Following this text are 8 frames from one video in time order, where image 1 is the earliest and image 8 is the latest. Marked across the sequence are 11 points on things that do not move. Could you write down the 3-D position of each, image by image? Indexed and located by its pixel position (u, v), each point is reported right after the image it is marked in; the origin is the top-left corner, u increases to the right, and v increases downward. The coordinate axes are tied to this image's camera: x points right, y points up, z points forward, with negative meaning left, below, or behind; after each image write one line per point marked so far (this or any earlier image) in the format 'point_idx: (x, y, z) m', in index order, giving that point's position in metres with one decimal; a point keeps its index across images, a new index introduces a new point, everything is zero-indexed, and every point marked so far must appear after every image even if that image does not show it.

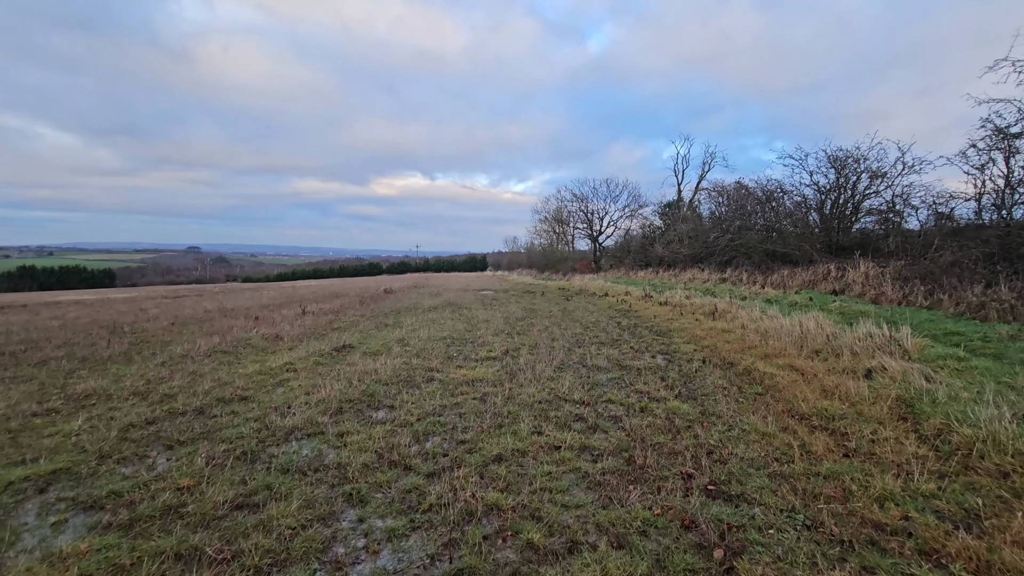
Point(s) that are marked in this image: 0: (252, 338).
0: (-5.0, -1.0, +9.8) m
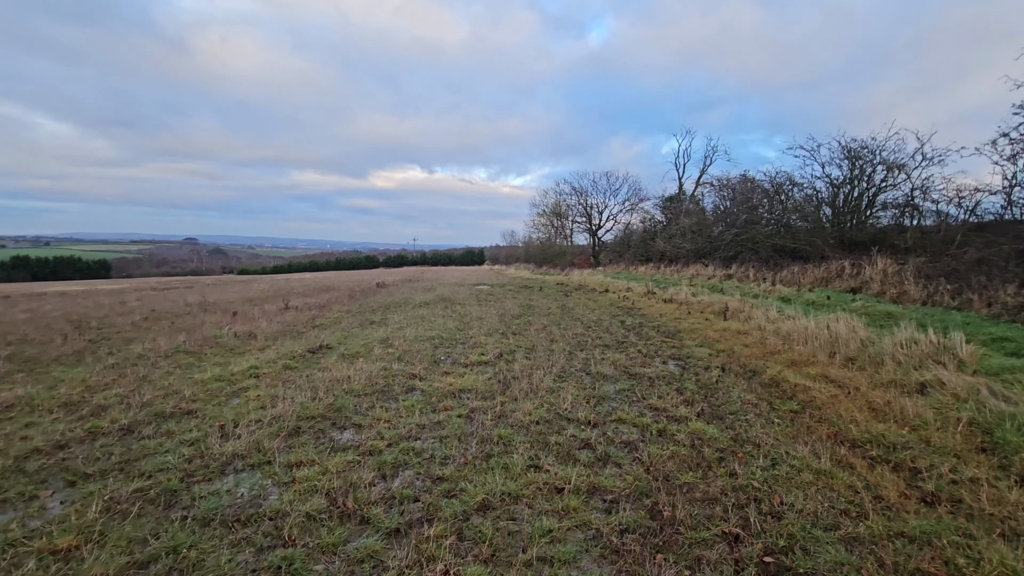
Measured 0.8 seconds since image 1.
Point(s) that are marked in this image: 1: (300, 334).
0: (-5.1, -0.9, +9.0) m
1: (-3.8, -0.8, +9.2) m
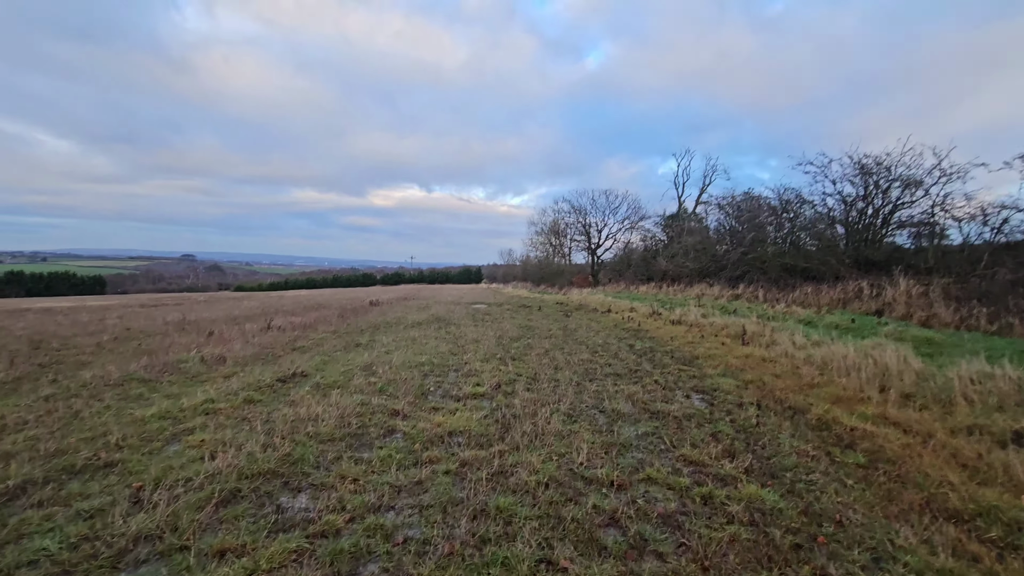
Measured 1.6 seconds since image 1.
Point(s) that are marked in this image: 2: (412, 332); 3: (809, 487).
0: (-5.1, -1.2, +8.0) m
1: (-3.8, -1.2, +8.3) m
2: (-2.3, -1.0, +11.7) m
3: (+1.9, -1.3, +3.3) m
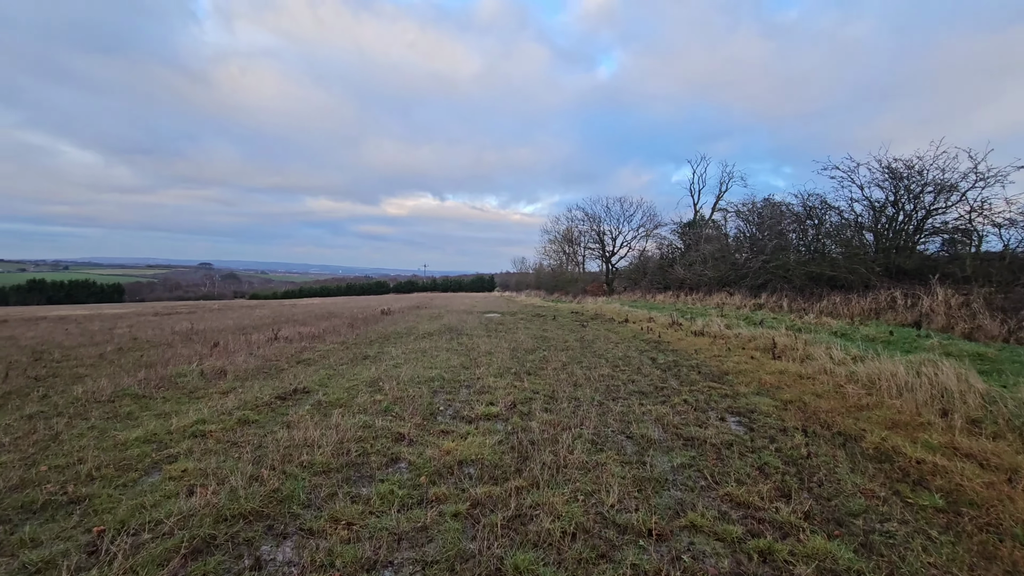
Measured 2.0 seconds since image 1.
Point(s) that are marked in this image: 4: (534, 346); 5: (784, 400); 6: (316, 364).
0: (-4.9, -1.3, +7.6) m
1: (-3.6, -1.3, +7.9) m
2: (-2.0, -1.2, +11.3) m
3: (+2.0, -1.4, +2.8) m
4: (+0.5, -1.3, +11.2) m
5: (+3.2, -1.3, +6.1) m
6: (-3.4, -1.3, +8.7) m
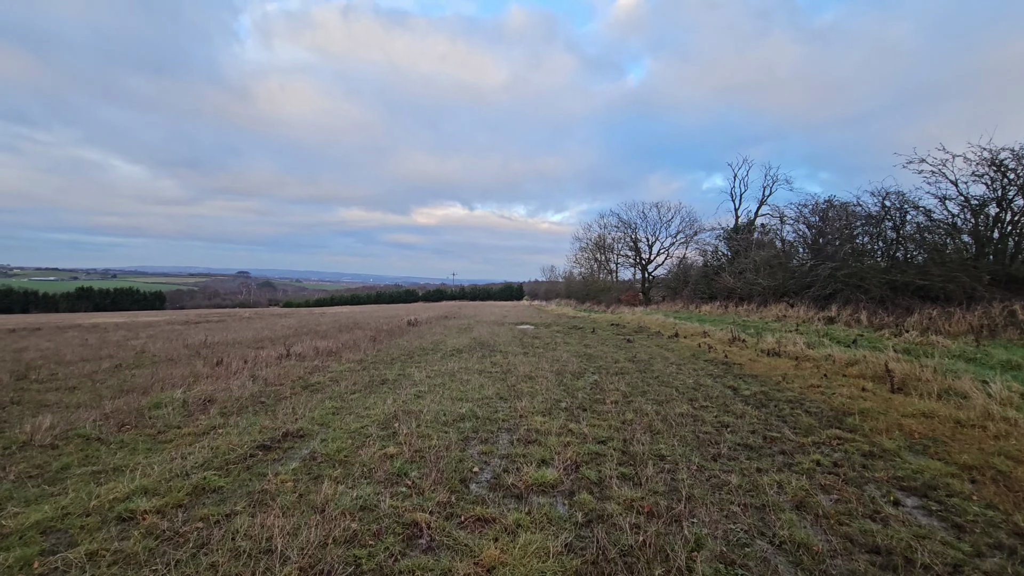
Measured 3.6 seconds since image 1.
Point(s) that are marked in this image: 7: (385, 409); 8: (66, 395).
0: (-4.3, -1.4, +6.3) m
1: (-3.0, -1.5, +6.4) m
2: (-1.2, -1.4, +9.8) m
3: (+2.4, -1.4, +1.0) m
4: (+1.3, -1.5, +9.5) m
5: (+3.8, -1.5, +4.2) m
6: (-2.7, -1.5, +7.3) m
7: (-1.5, -1.4, +6.0) m
8: (-6.3, -1.5, +7.2) m
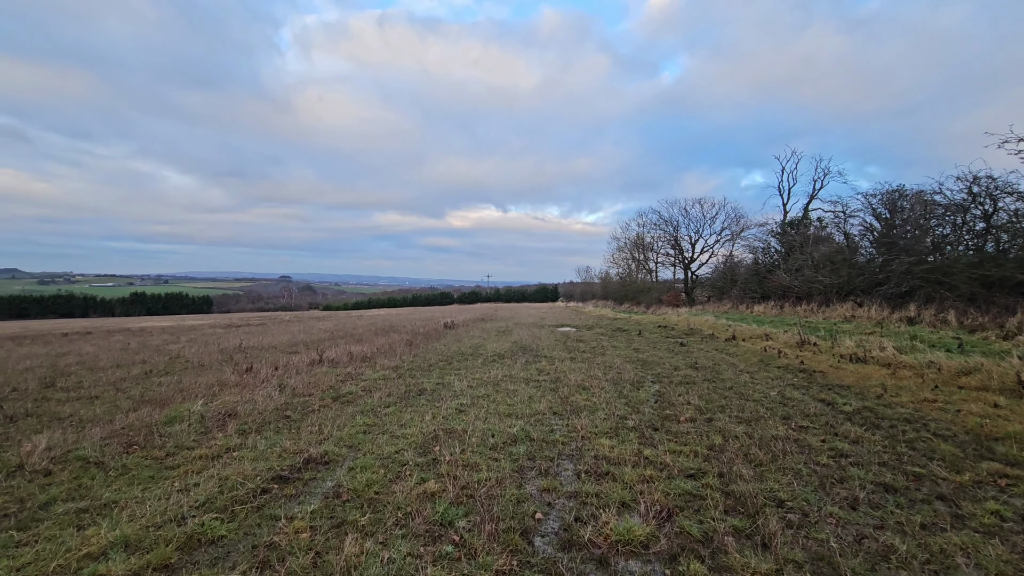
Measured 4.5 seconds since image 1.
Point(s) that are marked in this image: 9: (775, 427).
0: (-3.6, -1.5, +5.6) m
1: (-2.4, -1.5, +5.7) m
2: (-0.3, -1.4, +8.9) m
3: (+2.6, -1.4, -0.1) m
4: (+2.1, -1.5, +8.5) m
5: (+4.2, -1.4, +3.0) m
6: (-2.0, -1.5, +6.5) m
7: (-0.9, -1.4, +5.2) m
8: (-5.6, -1.6, +6.7) m
9: (+2.7, -1.4, +5.1) m
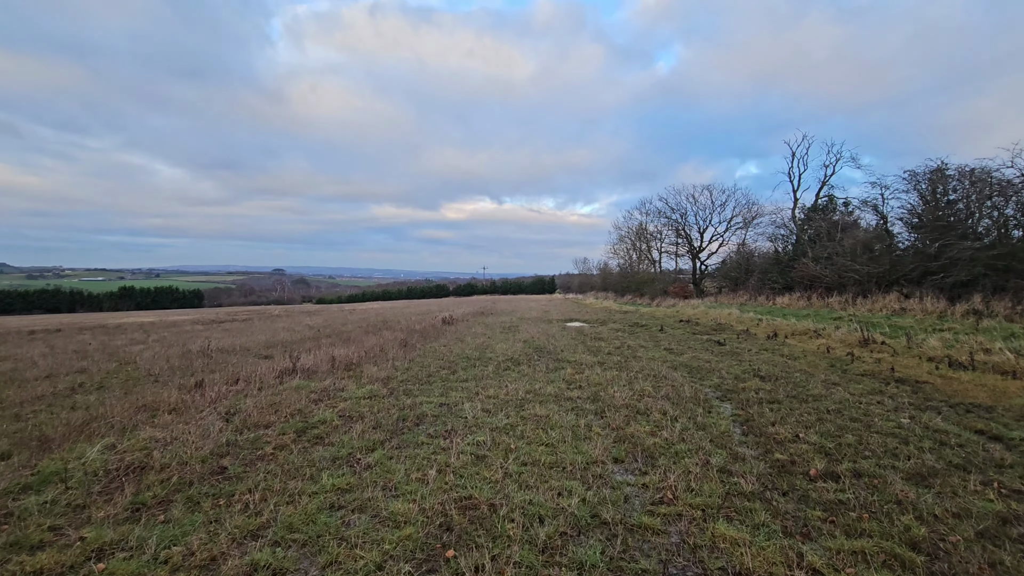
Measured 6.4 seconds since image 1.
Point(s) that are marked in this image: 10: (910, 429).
0: (-3.3, -1.4, +3.7) m
1: (-2.0, -1.4, +3.8) m
2: (0.0, -1.3, +7.0) m
3: (+3.0, -1.4, -2.0) m
4: (+2.4, -1.3, +6.6) m
5: (+4.6, -1.3, +1.2) m
6: (-1.7, -1.4, +4.6) m
7: (-0.6, -1.3, +3.3) m
8: (-5.3, -1.5, +4.7) m
9: (+3.0, -1.3, +3.2) m
10: (+3.7, -1.3, +4.7) m
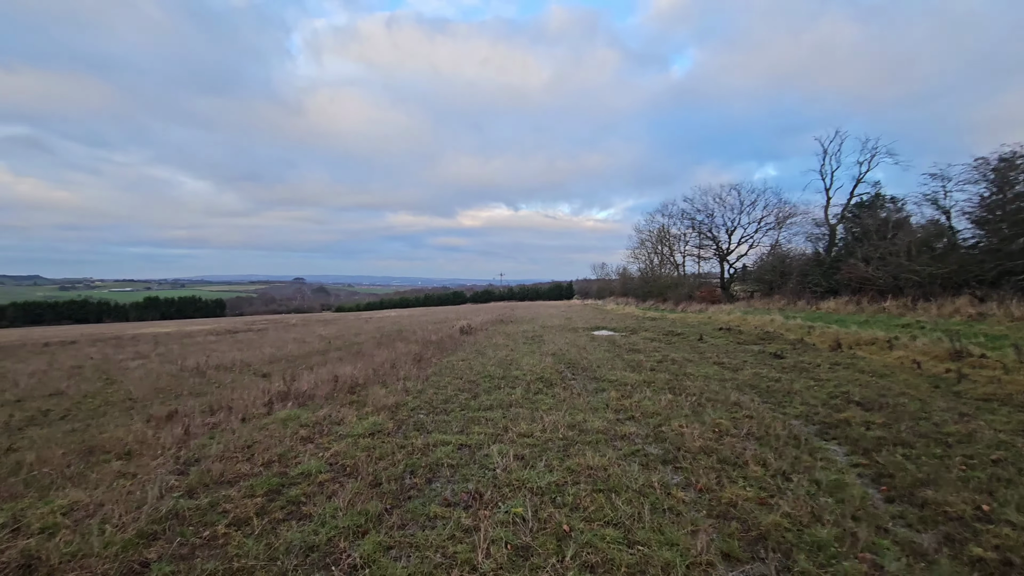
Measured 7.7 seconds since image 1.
0: (-3.0, -1.5, +2.4) m
1: (-1.7, -1.5, +2.5) m
2: (+0.4, -1.4, +5.6) m
3: (+3.1, -1.3, -3.4) m
4: (+2.8, -1.4, +5.1) m
5: (+4.8, -1.3, -0.4) m
6: (-1.4, -1.5, +3.3) m
7: (-0.3, -1.4, +1.9) m
8: (-5.0, -1.6, +3.5) m
9: (+3.3, -1.3, +1.8) m
10: (+4.1, -1.3, +3.2) m
